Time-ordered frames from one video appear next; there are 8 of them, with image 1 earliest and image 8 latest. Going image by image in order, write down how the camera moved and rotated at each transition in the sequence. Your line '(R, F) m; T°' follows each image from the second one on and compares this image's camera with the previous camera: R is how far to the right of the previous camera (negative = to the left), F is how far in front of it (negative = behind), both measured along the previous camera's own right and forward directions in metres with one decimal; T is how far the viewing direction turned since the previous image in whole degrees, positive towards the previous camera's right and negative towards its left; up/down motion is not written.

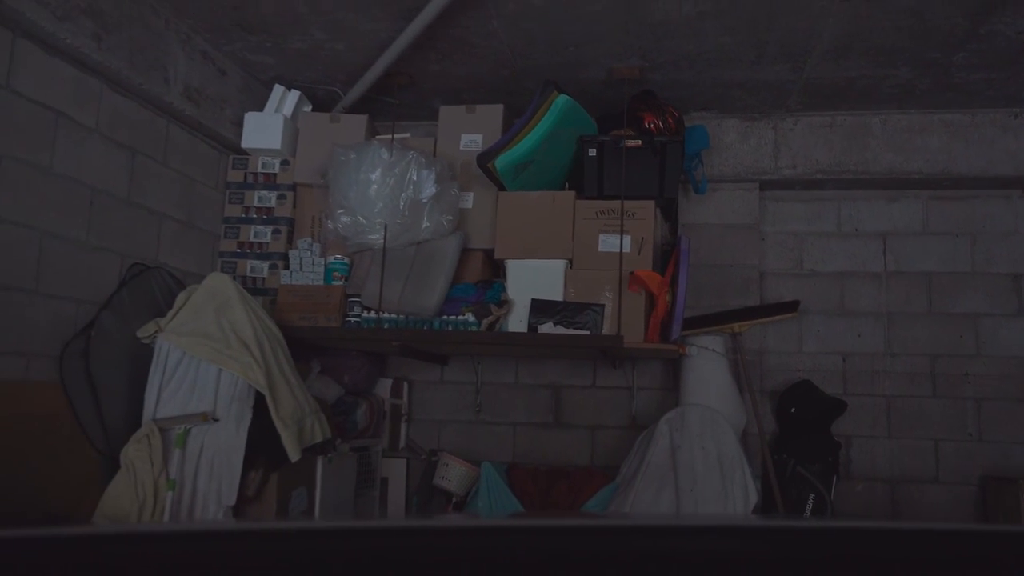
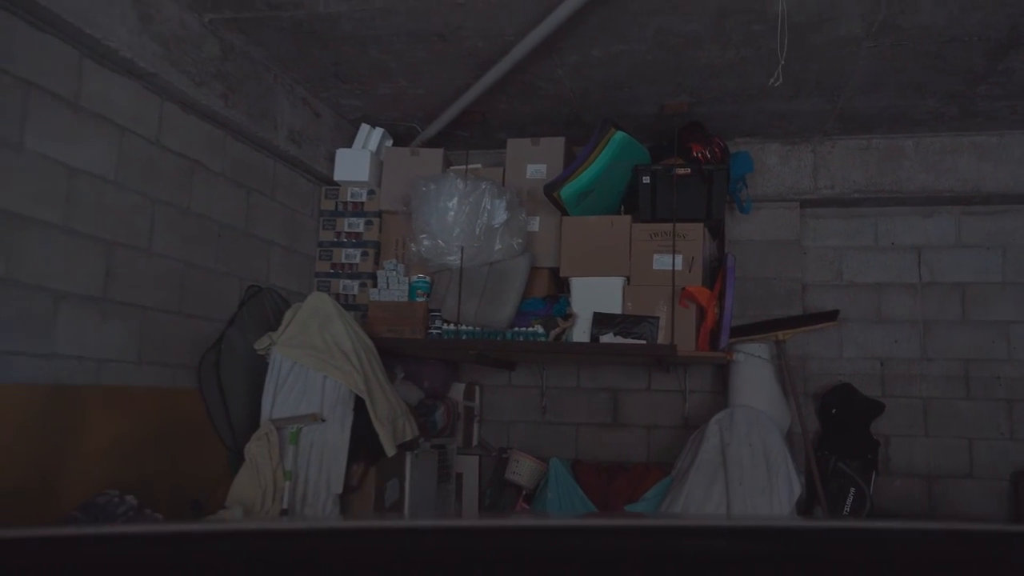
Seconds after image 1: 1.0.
(-0.1, -0.4) m; -3°
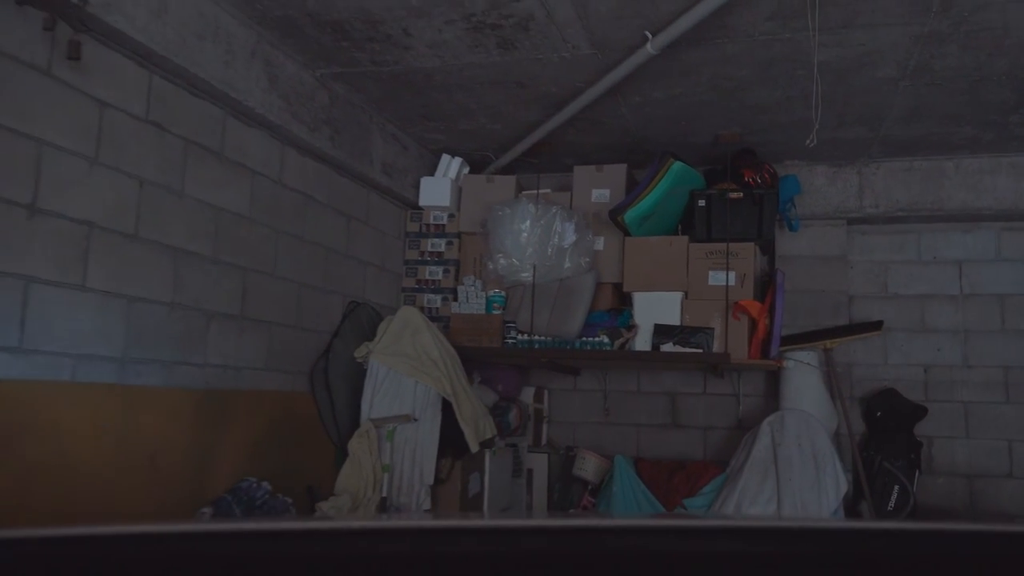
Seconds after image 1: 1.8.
(-0.1, -0.4) m; -4°
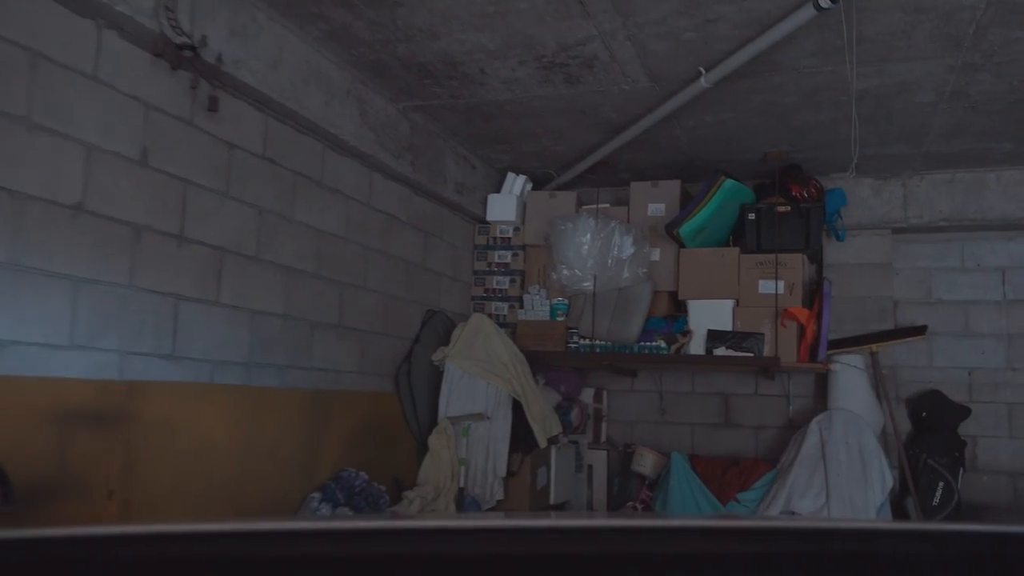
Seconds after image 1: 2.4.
(-0.1, -0.4) m; -3°
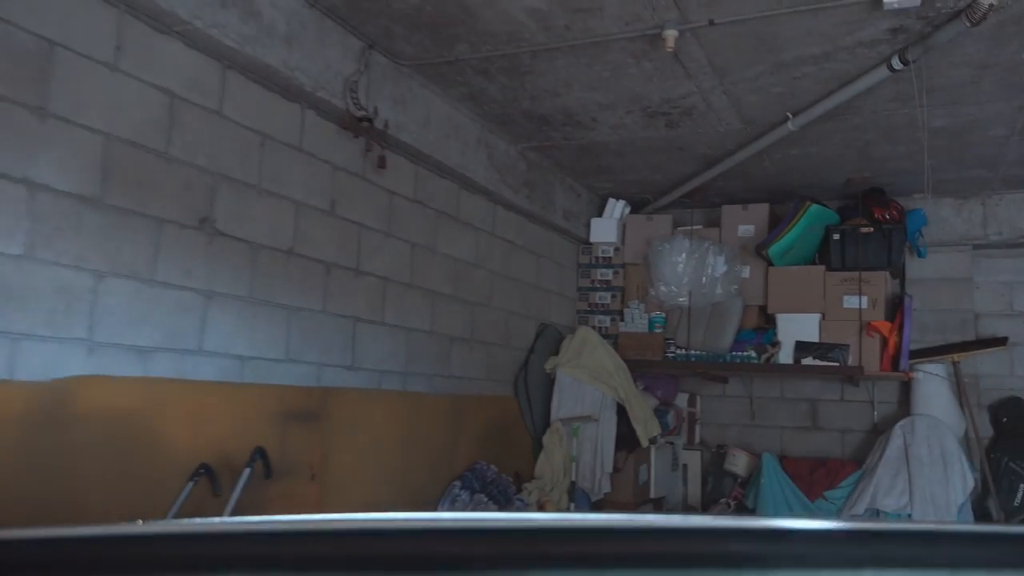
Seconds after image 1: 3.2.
(-0.1, -0.6) m; -5°
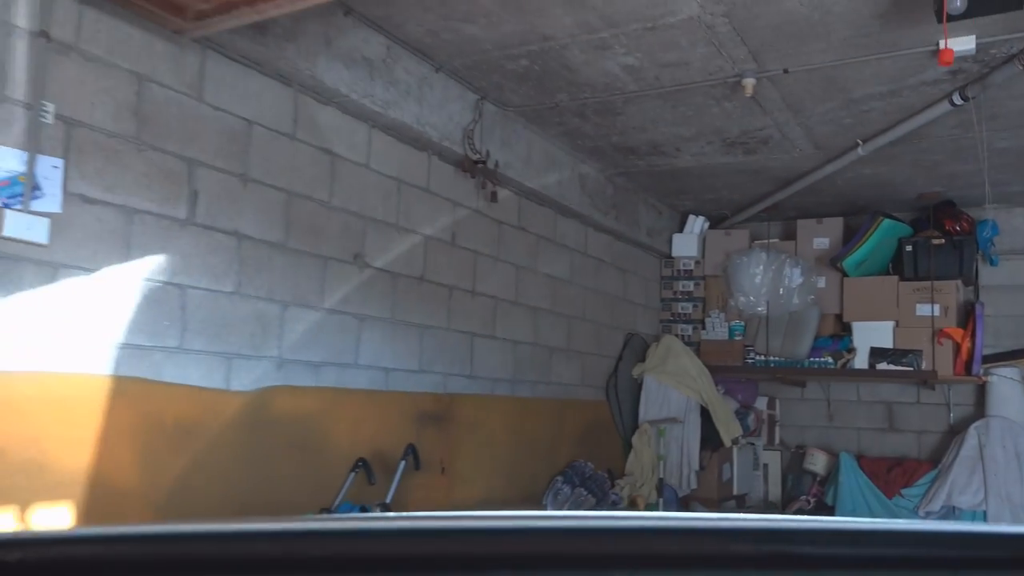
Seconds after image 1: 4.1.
(-0.1, -0.5) m; -5°
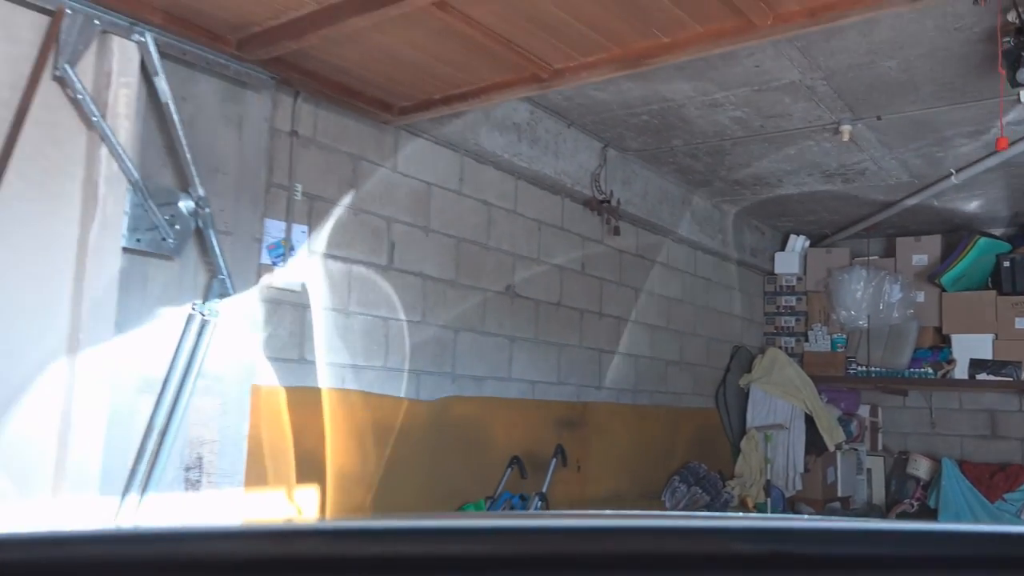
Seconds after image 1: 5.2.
(-0.2, -0.6) m; -6°
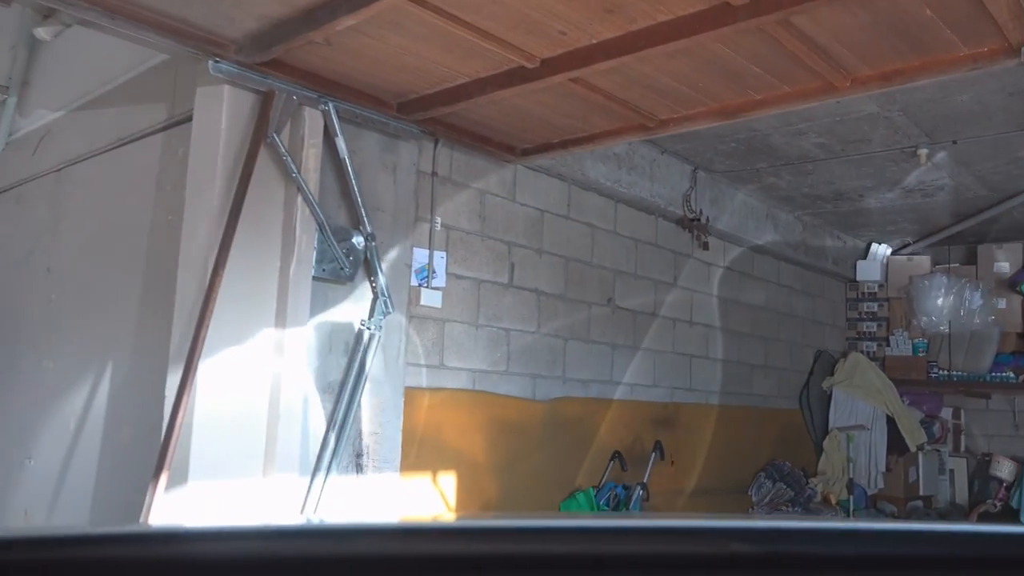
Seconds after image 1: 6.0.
(-0.1, -0.5) m; -5°
